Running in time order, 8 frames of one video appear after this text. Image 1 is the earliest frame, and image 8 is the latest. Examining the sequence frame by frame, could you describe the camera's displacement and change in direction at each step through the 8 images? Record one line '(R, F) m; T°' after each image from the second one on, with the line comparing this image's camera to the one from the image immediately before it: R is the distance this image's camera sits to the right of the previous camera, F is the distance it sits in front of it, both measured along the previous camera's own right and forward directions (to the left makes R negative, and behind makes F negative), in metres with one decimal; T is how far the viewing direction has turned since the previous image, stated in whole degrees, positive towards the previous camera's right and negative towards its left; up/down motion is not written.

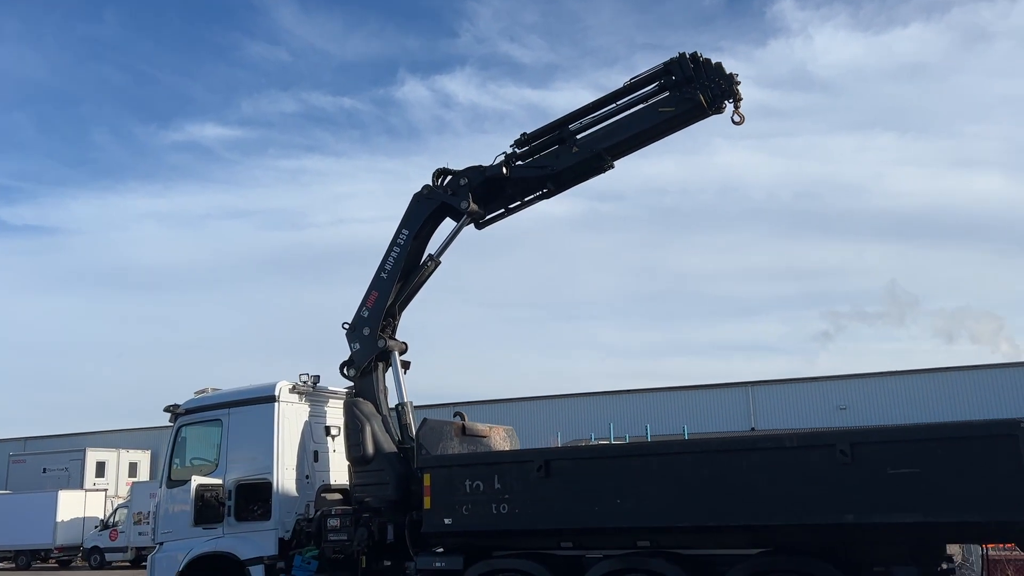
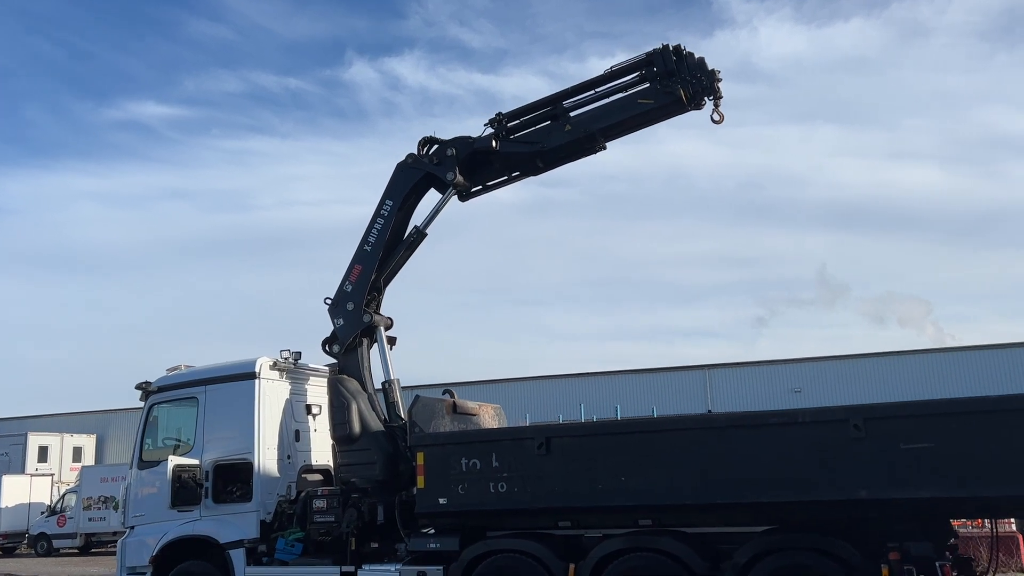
(-0.5, +0.3) m; +3°
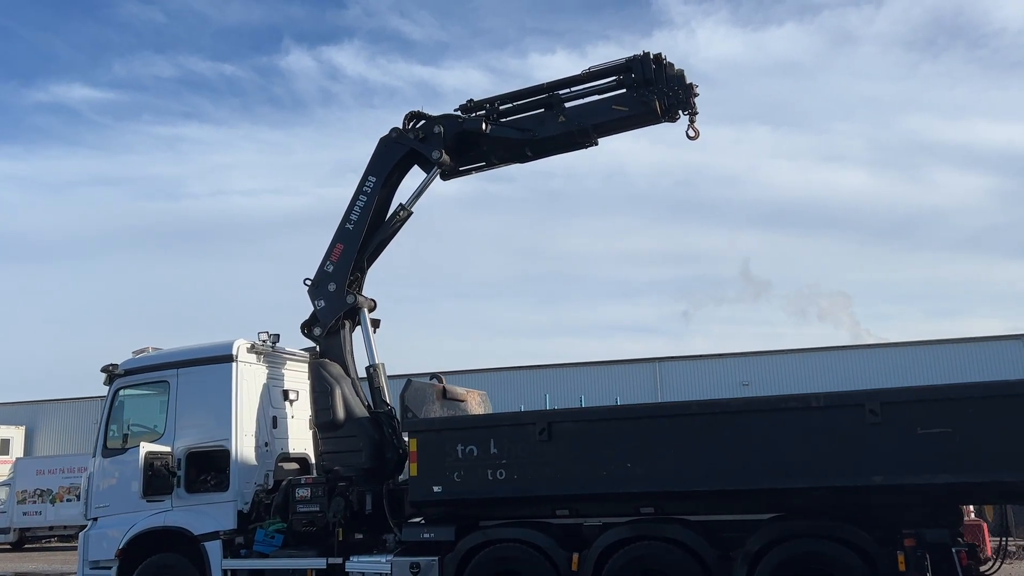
(-0.5, +0.3) m; +4°
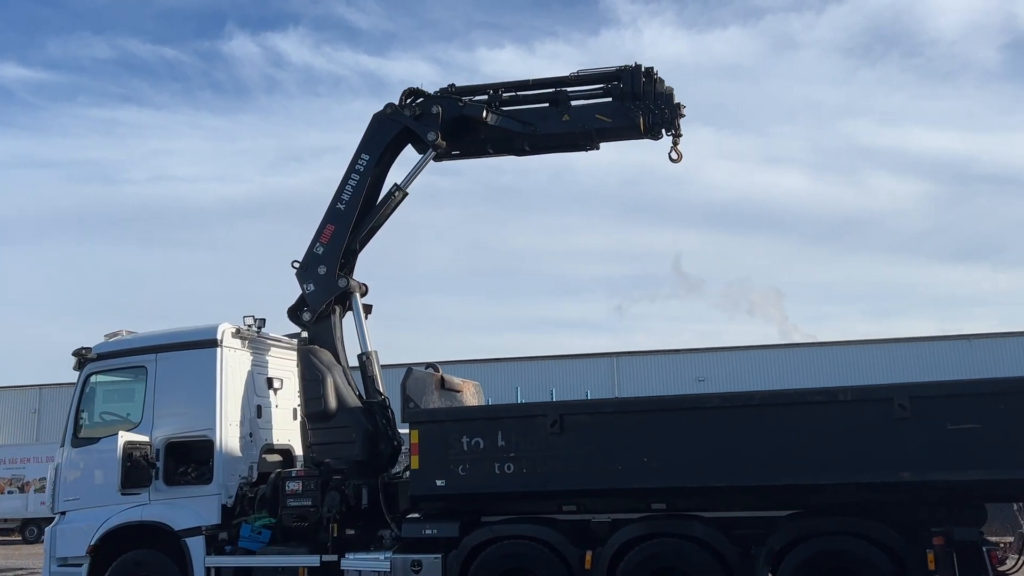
(-0.6, +0.4) m; +3°
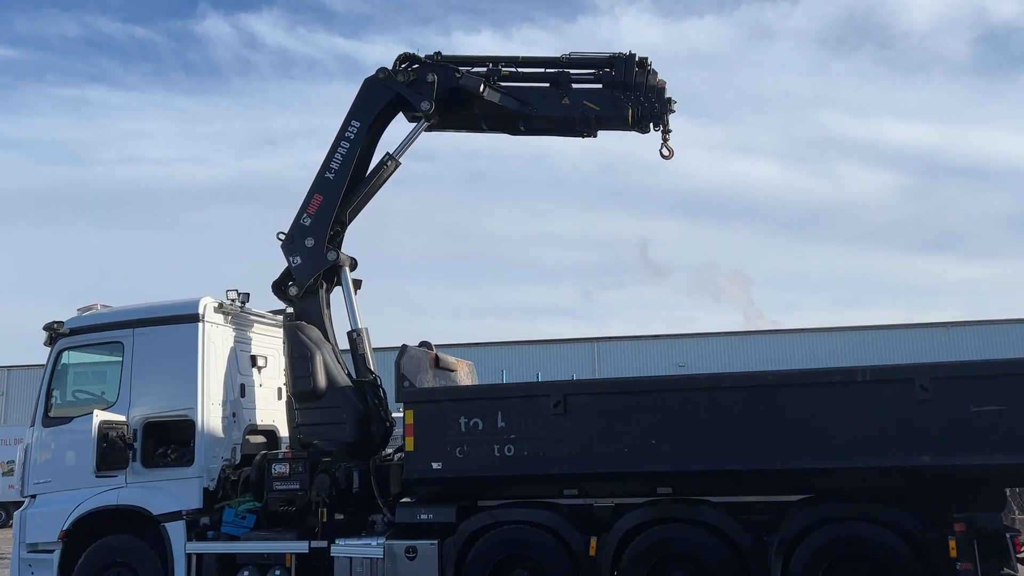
(-0.2, +0.4) m; +2°
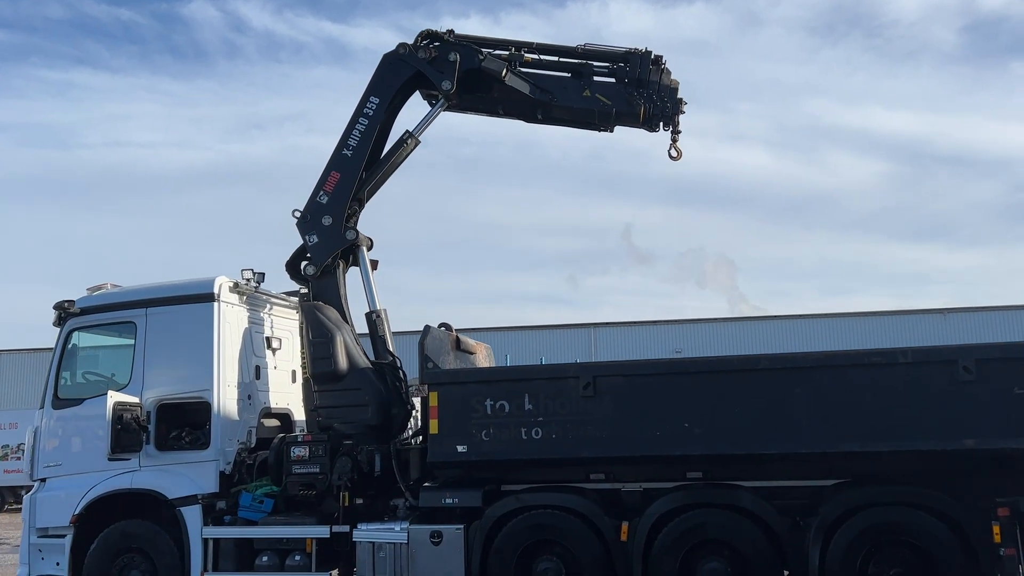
(-0.3, +0.2) m; +1°
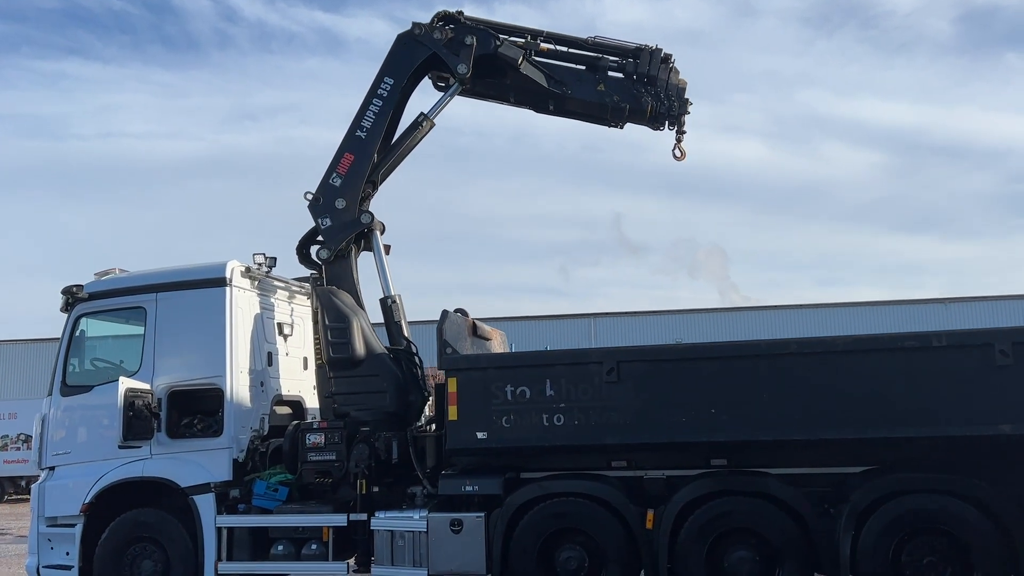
(-0.2, +0.2) m; 0°
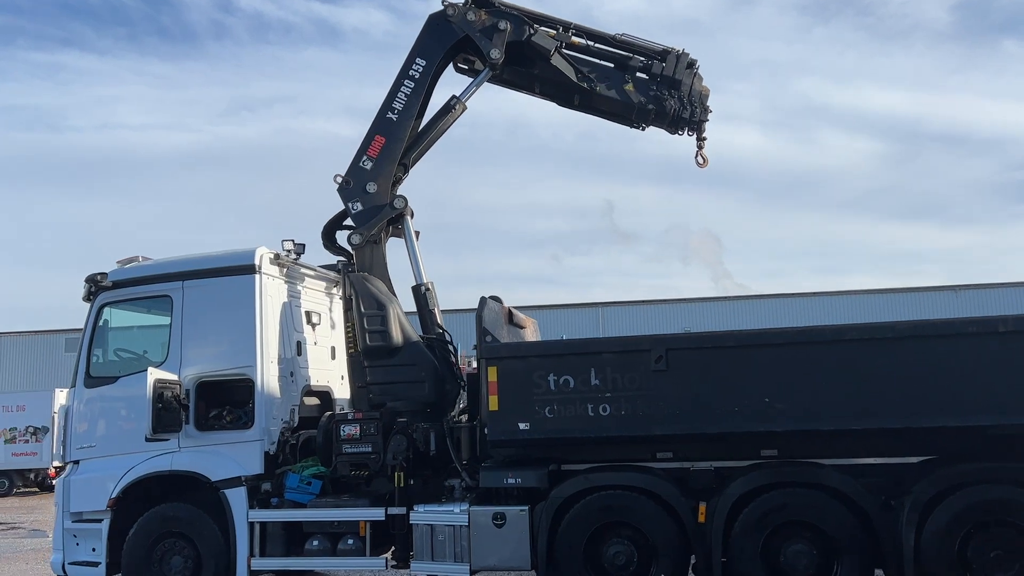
(-0.3, +0.2) m; 0°
